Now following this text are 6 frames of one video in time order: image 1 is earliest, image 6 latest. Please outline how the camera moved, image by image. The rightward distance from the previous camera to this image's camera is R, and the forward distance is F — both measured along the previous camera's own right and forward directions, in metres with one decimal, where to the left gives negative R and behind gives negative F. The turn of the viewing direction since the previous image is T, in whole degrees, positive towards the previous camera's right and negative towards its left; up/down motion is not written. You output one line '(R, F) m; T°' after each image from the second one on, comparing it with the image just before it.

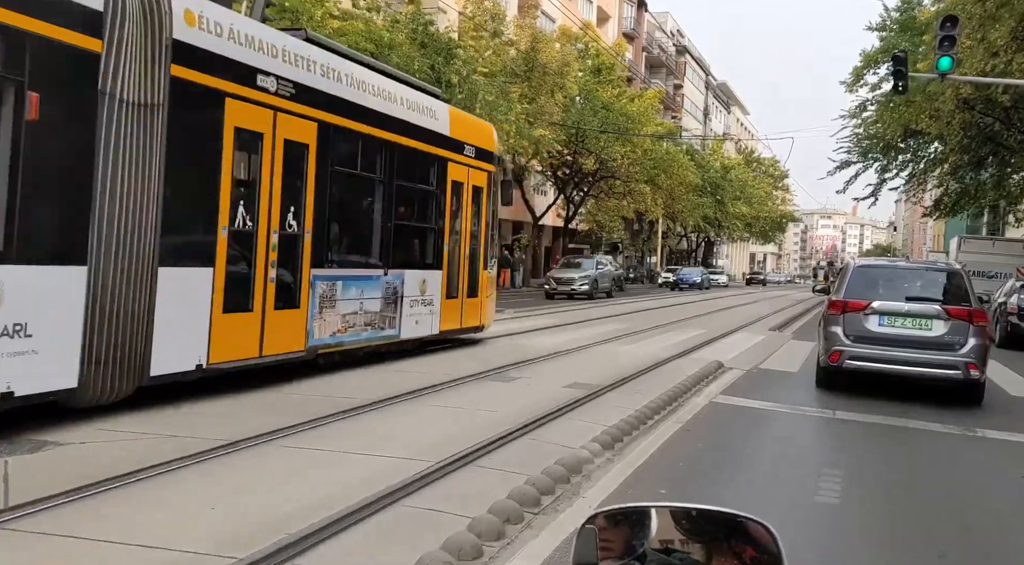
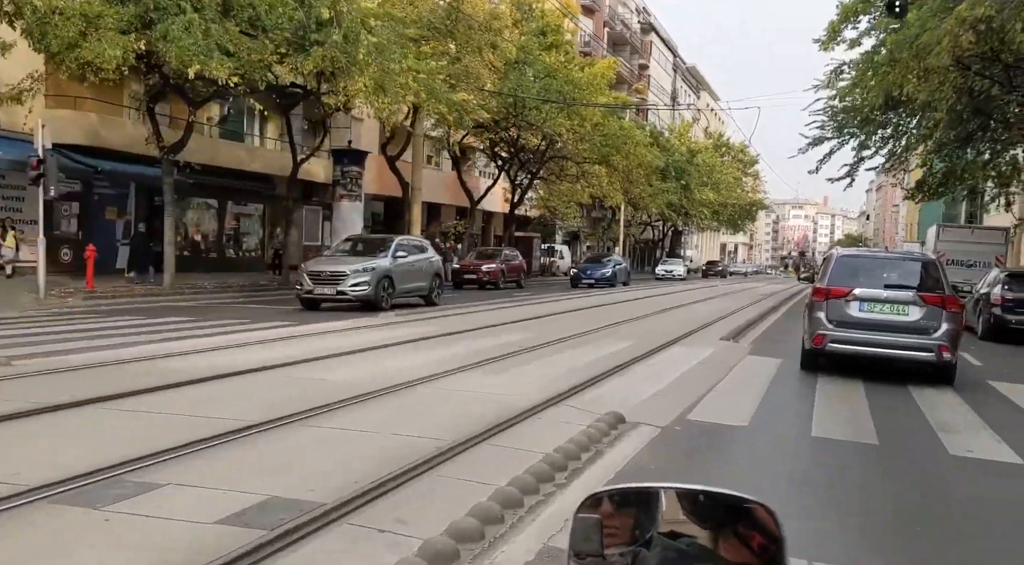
(+1.1, +3.3) m; +2°
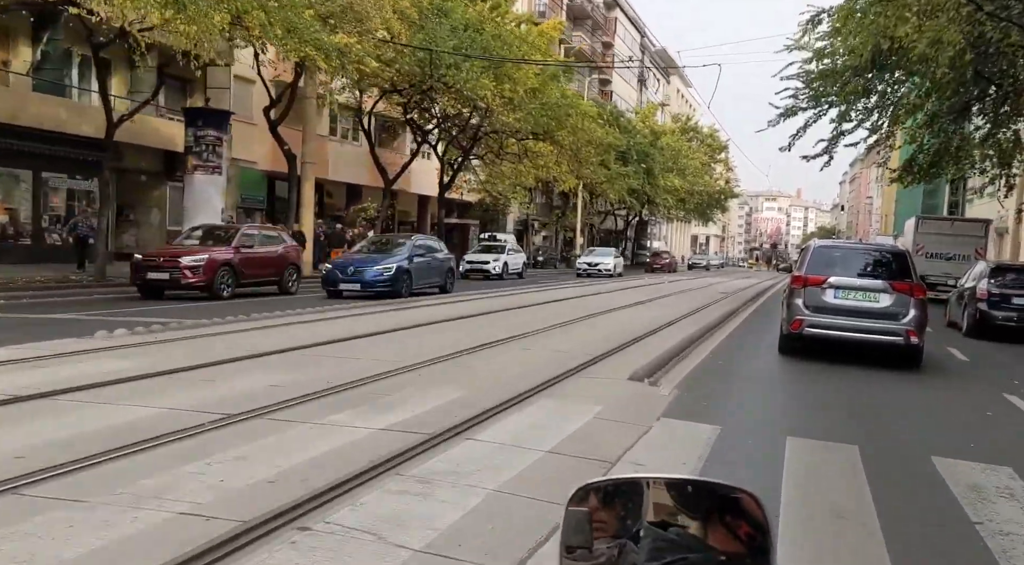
(+1.3, +3.8) m; +2°
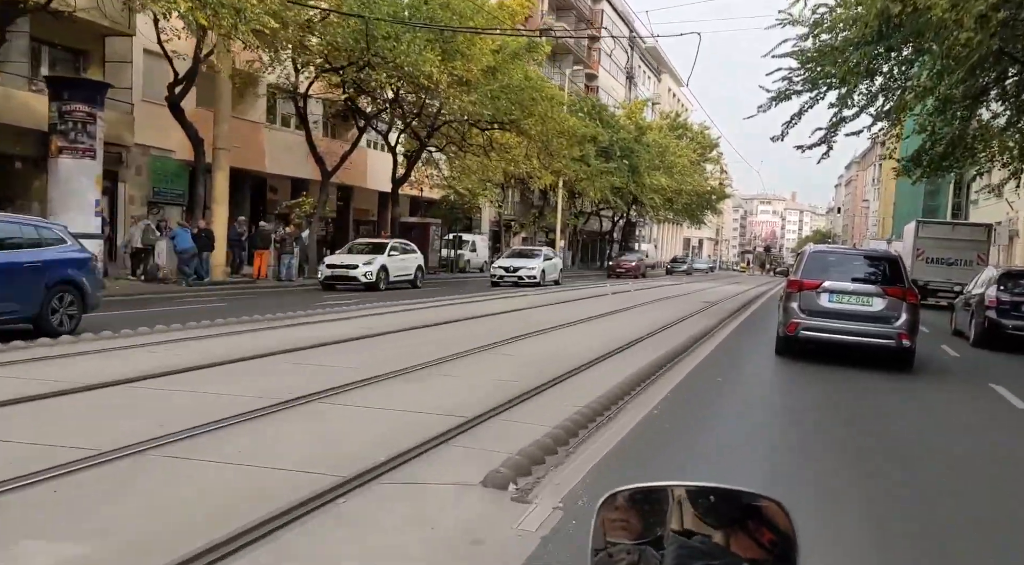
(+0.8, +2.7) m; 0°
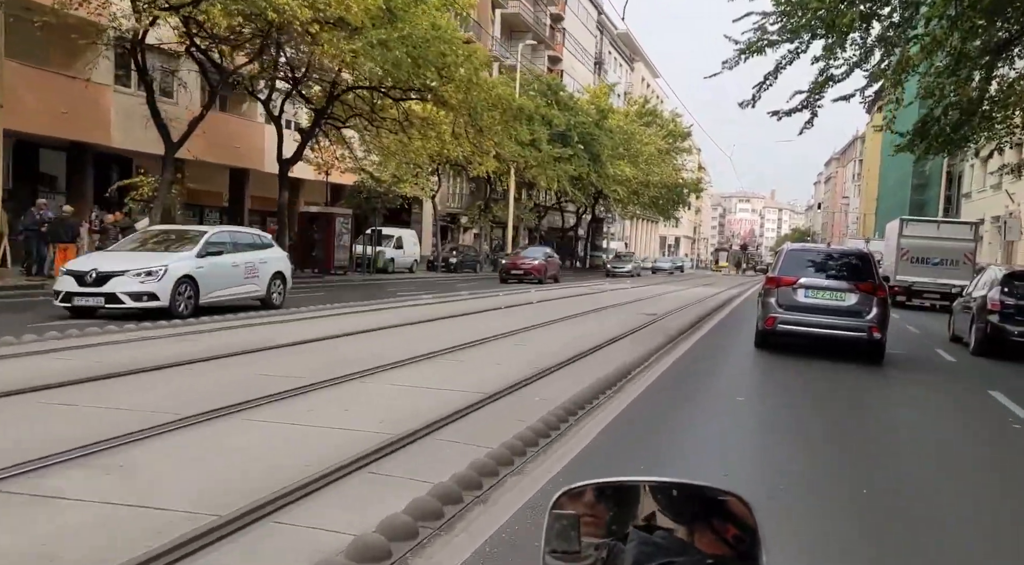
(+1.3, +4.2) m; +1°
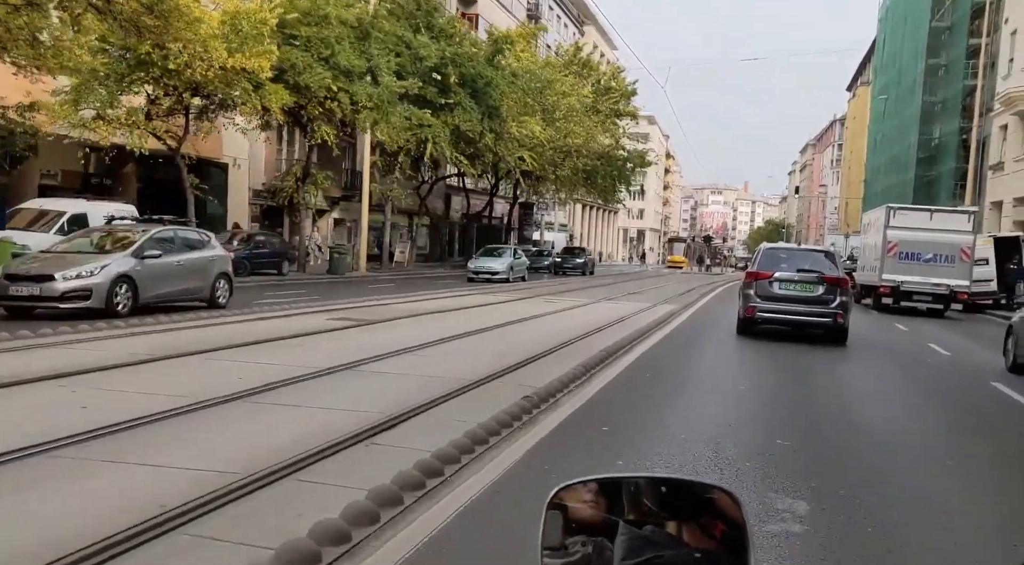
(+3.3, +11.1) m; +2°
